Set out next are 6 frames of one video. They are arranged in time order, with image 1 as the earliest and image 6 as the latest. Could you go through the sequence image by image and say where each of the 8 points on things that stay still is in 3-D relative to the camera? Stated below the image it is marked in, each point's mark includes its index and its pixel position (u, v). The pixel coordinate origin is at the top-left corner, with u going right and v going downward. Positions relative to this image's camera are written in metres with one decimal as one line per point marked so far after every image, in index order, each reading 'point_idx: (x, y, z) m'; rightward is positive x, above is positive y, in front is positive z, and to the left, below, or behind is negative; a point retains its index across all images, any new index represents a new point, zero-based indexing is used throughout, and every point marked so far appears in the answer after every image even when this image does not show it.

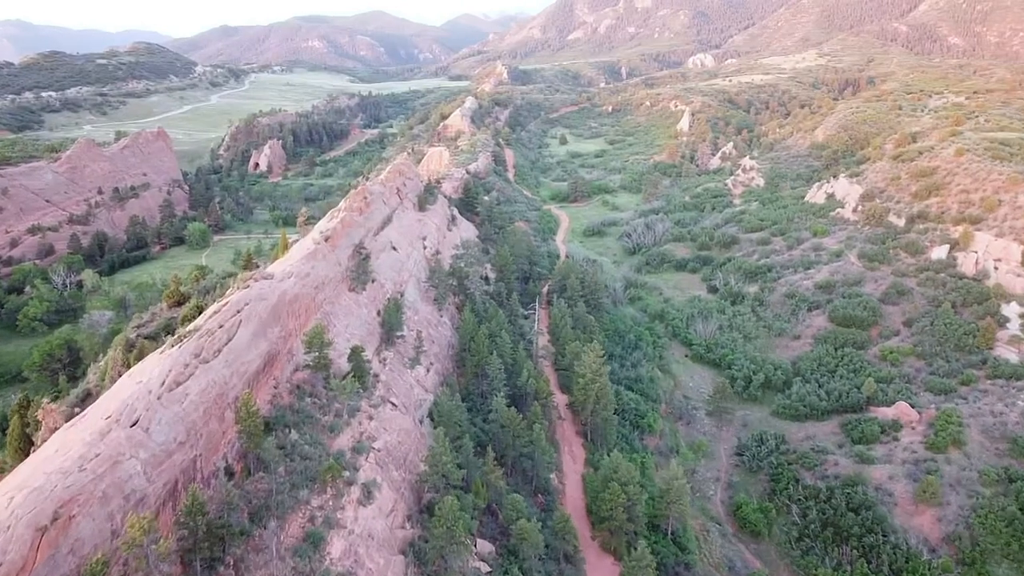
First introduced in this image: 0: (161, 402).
0: (-7.7, -2.5, +17.6) m
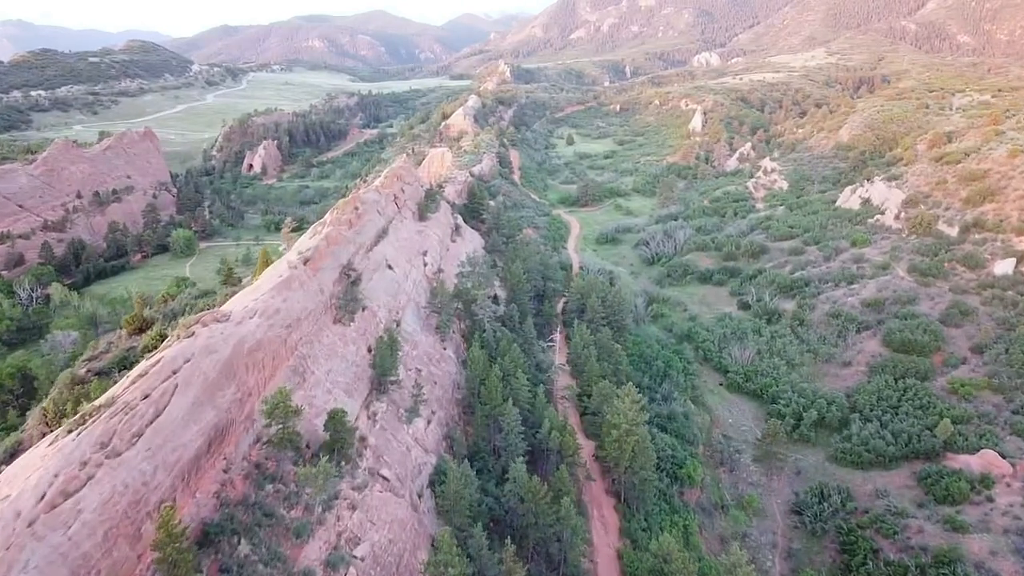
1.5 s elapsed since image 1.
0: (-7.1, -3.6, +12.0) m
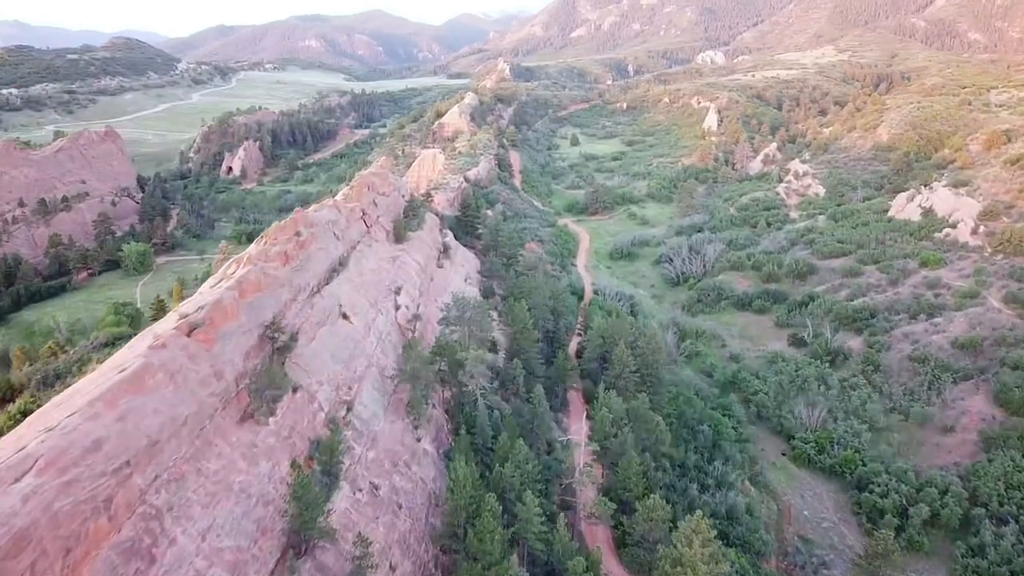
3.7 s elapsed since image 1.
0: (-7.0, -5.3, +2.3) m
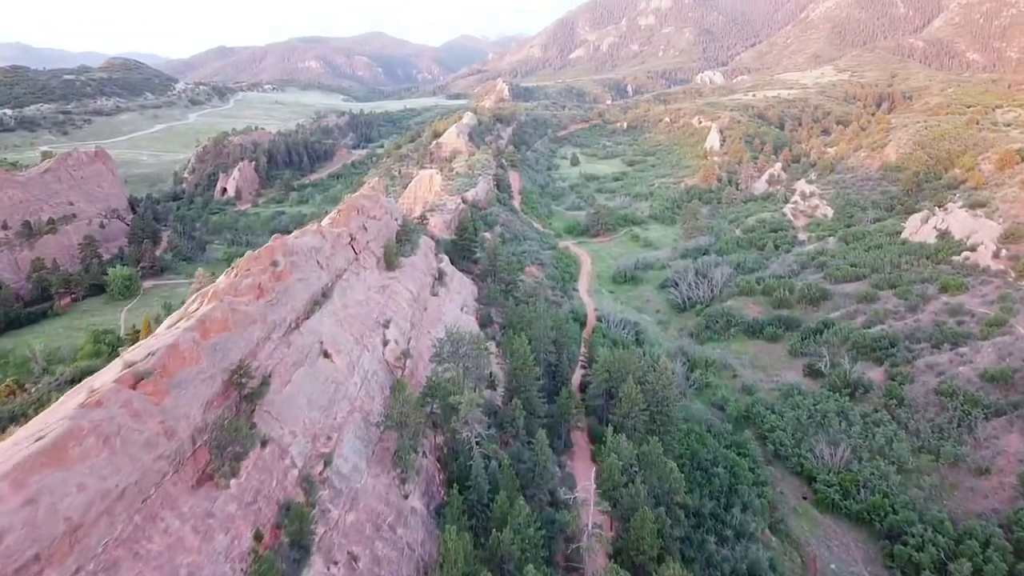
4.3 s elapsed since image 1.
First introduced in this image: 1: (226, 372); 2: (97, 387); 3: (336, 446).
0: (-7.0, -5.8, -0.2) m
1: (-6.2, -1.8, +17.4) m
2: (-7.3, -1.8, +14.1) m
3: (-4.2, -3.8, +19.3) m
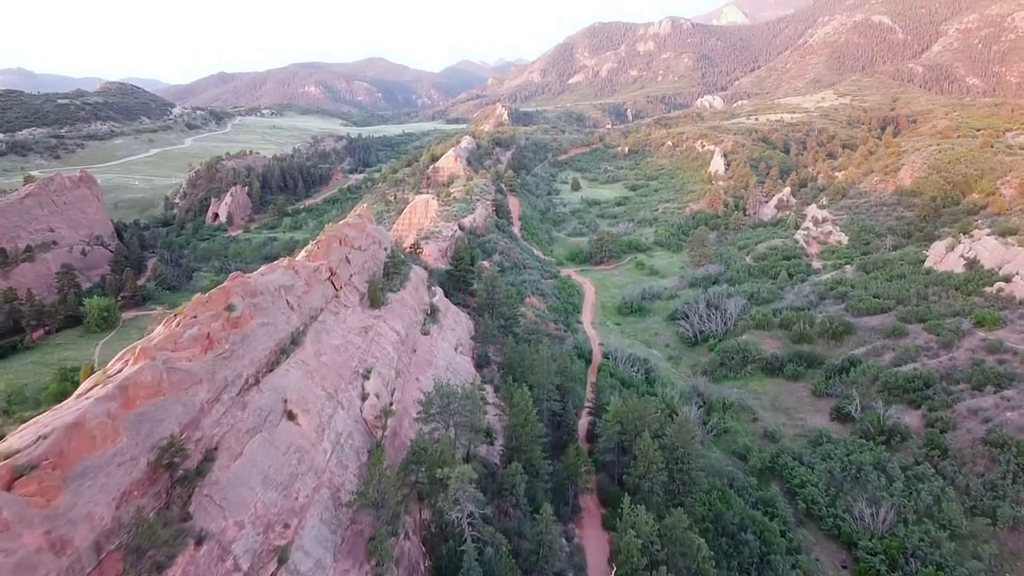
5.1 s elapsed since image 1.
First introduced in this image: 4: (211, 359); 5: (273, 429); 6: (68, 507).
0: (-7.0, -6.2, -3.8) m
1: (-6.2, -2.8, +13.8) m
2: (-7.3, -2.6, +10.6) m
3: (-4.2, -4.8, +15.7) m
4: (-6.3, -1.5, +17.0) m
5: (-5.2, -3.1, +17.6) m
6: (-6.3, -3.2, +11.6) m
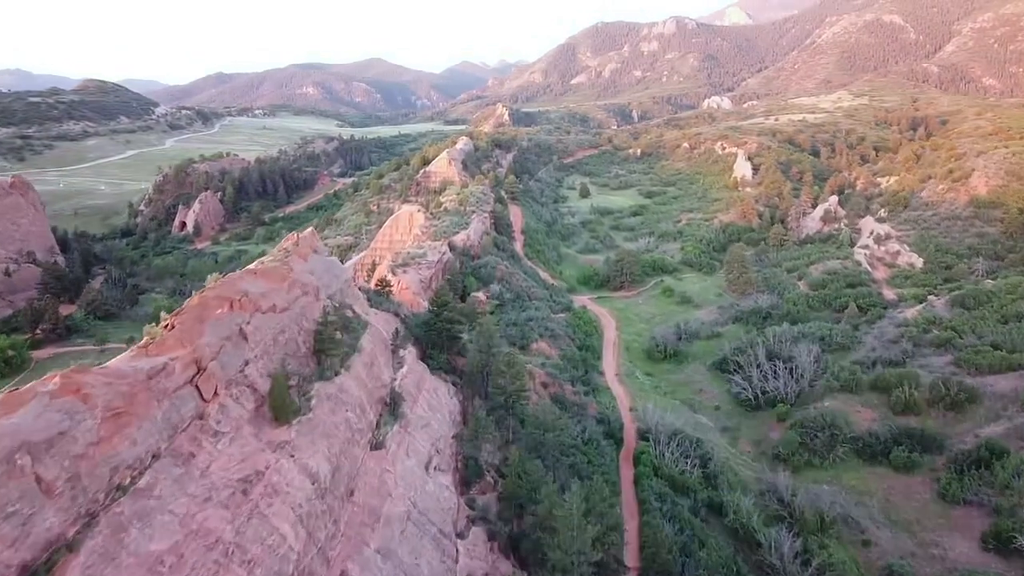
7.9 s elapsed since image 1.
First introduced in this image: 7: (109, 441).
0: (-6.9, -8.2, -16.0) m
1: (-6.1, -4.9, +1.7) m
2: (-7.2, -4.7, -1.5) m
3: (-4.1, -6.9, +3.6) m
4: (-6.2, -3.6, +4.9) m
5: (-5.2, -5.2, +5.5) m
6: (-6.2, -5.3, -0.5) m
7: (-6.0, -2.2, +12.2) m
